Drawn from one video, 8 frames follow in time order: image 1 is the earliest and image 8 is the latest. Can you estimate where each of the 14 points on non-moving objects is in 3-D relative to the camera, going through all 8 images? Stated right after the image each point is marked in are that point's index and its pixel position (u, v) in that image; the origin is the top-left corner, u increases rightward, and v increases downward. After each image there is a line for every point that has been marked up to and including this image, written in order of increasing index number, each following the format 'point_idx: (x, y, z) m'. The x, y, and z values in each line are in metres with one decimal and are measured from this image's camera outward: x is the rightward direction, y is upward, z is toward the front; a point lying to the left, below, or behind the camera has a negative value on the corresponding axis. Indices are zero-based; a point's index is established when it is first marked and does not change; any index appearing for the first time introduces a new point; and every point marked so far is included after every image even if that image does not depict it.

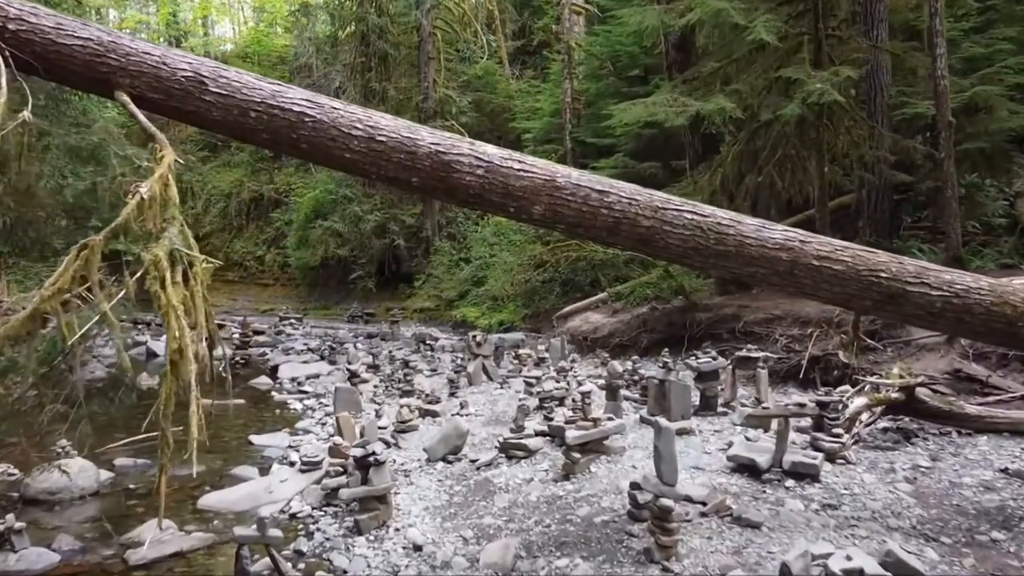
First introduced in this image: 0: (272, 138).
0: (-1.0, +0.6, +3.1) m
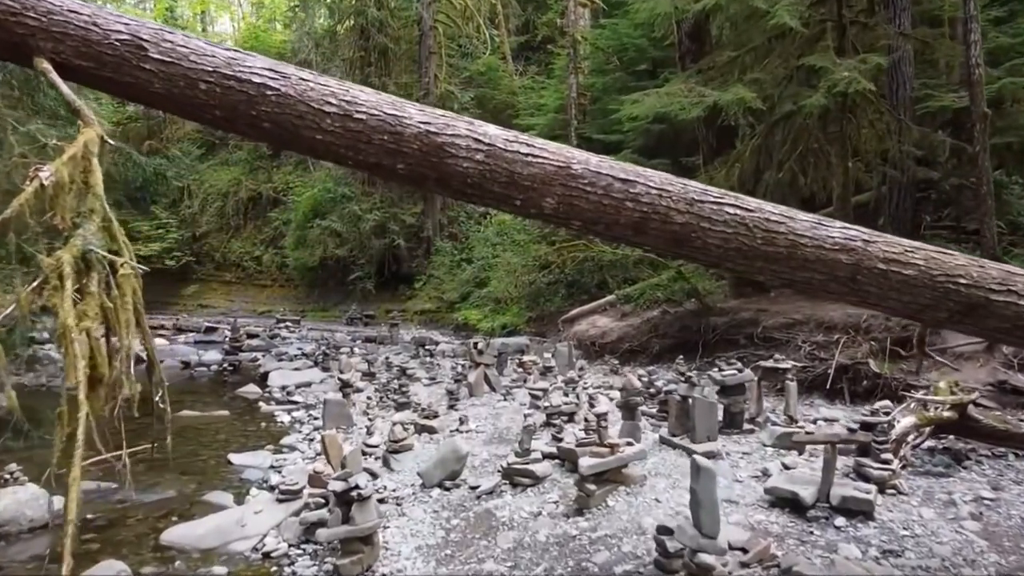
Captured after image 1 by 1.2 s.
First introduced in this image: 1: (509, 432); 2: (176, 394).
0: (-1.0, +0.6, +2.5) m
1: (0.0, -1.1, +5.4) m
2: (-3.9, -1.2, +8.3) m
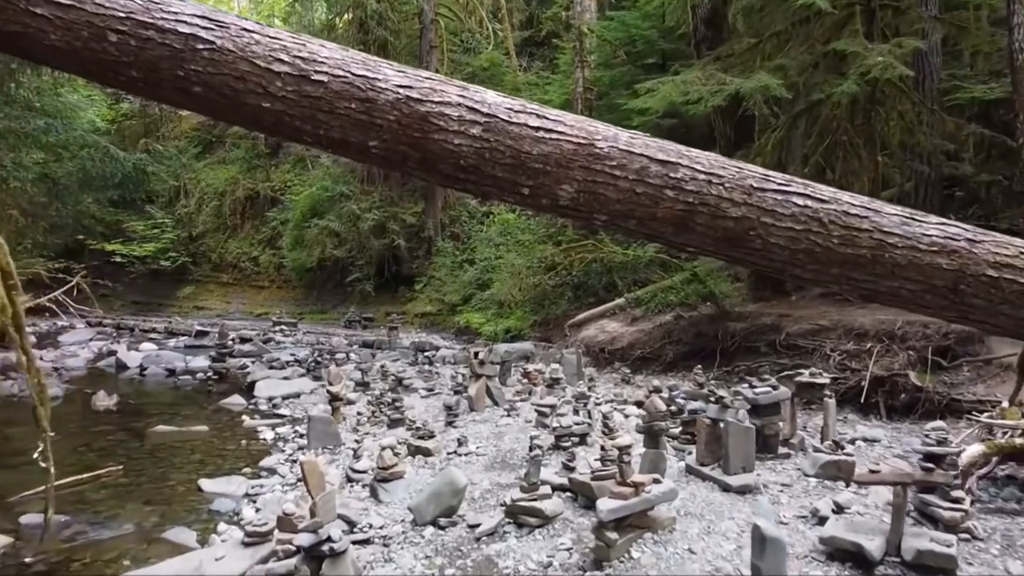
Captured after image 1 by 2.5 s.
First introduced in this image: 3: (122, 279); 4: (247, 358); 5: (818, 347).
0: (-1.0, +0.6, +1.9) m
1: (0.0, -1.1, +4.8) m
2: (-3.8, -1.3, +7.7) m
3: (-9.6, +0.2, +17.9) m
4: (-4.0, -1.1, +10.8) m
5: (+3.2, -0.6, +7.5) m
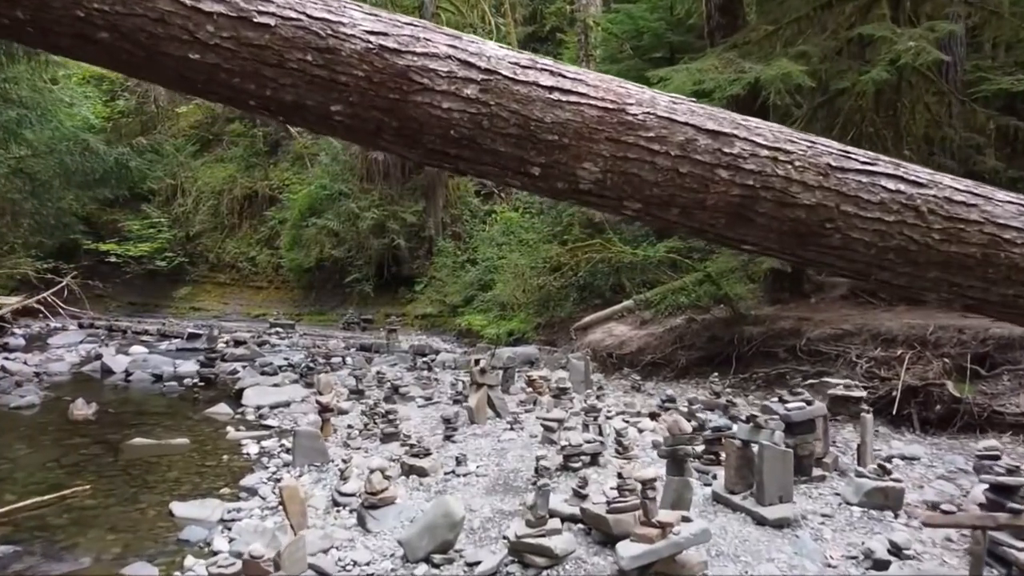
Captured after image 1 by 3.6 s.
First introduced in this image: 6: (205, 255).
0: (-1.0, +0.6, +1.5) m
1: (0.0, -1.2, +4.4) m
2: (-3.8, -1.3, +7.3) m
3: (-9.5, +0.2, +17.5) m
4: (-3.9, -1.1, +10.4) m
5: (+3.2, -0.6, +7.0) m
6: (-7.4, +0.8, +17.5) m
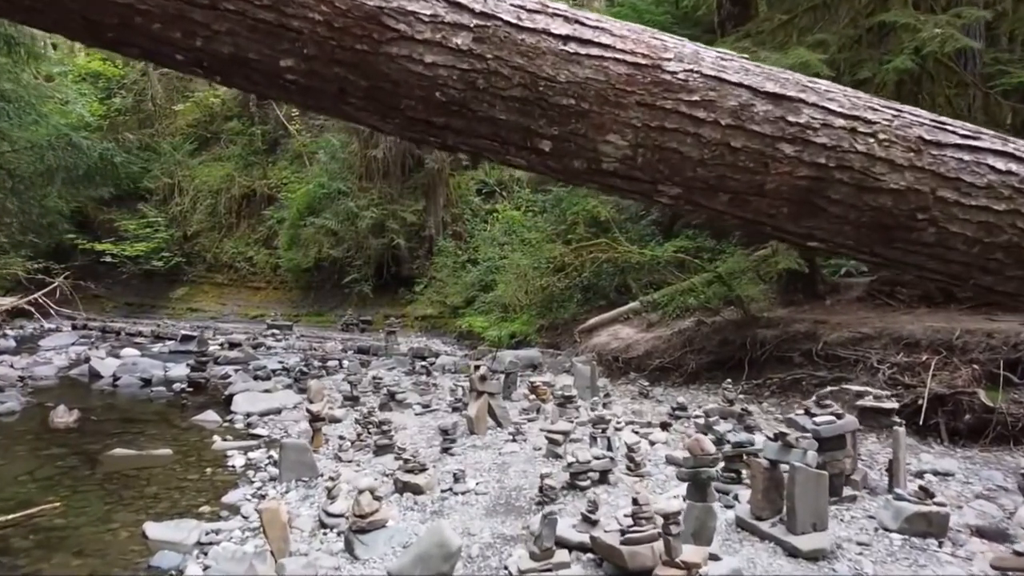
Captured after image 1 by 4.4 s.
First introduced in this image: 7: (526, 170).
0: (-1.0, +0.5, +1.1) m
1: (0.0, -1.2, +4.0) m
2: (-3.8, -1.3, +6.9) m
3: (-9.5, +0.2, +17.2) m
4: (-3.9, -1.1, +10.0) m
5: (+3.2, -0.7, +6.6) m
6: (-7.4, +0.8, +17.2) m
7: (0.0, +0.2, +1.3) m
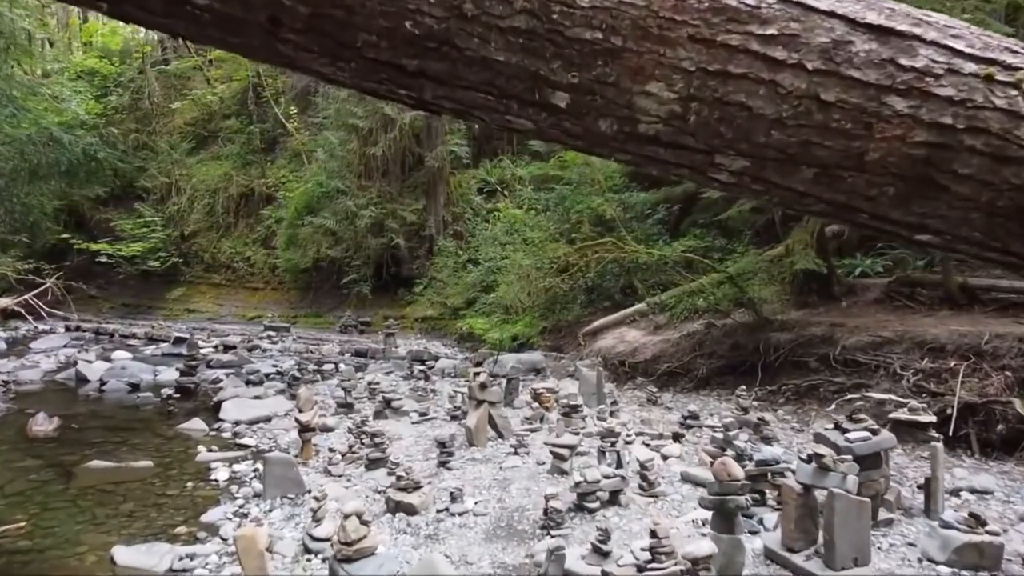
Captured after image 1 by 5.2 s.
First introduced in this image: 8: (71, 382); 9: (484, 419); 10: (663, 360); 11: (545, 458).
0: (-1.0, +0.5, +0.8) m
1: (+0.1, -1.2, +3.7) m
2: (-3.8, -1.3, +6.6) m
3: (-9.5, +0.2, +16.8) m
4: (-3.9, -1.1, +9.7) m
5: (+3.2, -0.7, +6.3) m
6: (-7.3, +0.8, +16.8) m
7: (0.0, +0.2, +1.0) m
8: (-5.6, -1.2, +9.2) m
9: (-0.2, -0.9, +5.2) m
10: (+1.7, -0.8, +7.9) m
11: (+0.2, -1.1, +4.6) m
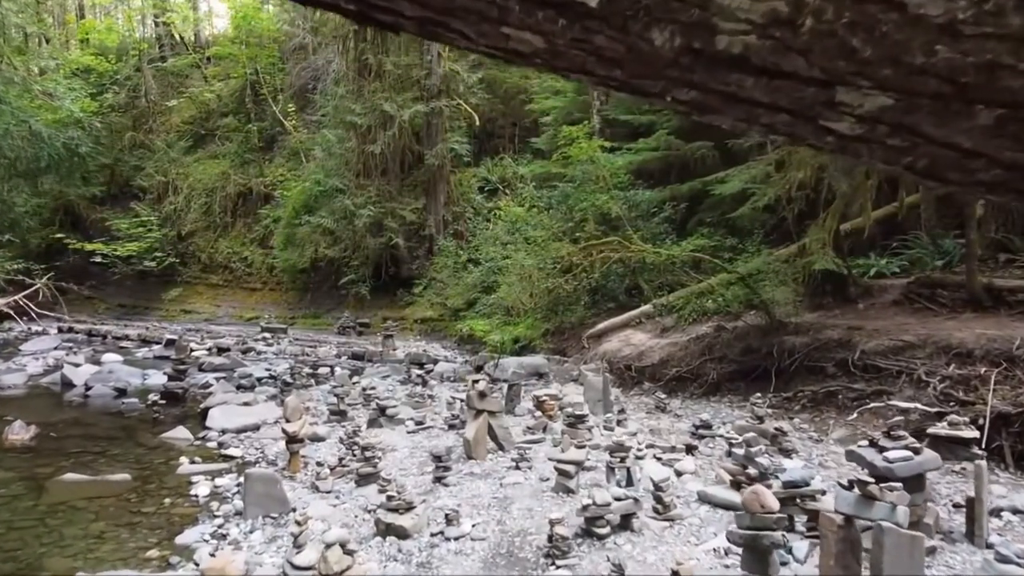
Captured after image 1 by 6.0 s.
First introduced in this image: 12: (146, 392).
0: (-1.0, +0.5, +0.5) m
1: (+0.1, -1.2, +3.3) m
2: (-3.8, -1.3, +6.3) m
3: (-9.4, +0.2, +16.5) m
4: (-3.9, -1.1, +9.4) m
5: (+3.3, -0.7, +5.9) m
6: (-7.3, +0.8, +16.5) m
7: (0.0, +0.2, +0.6) m
8: (-5.6, -1.2, +8.9) m
9: (-0.2, -1.0, +4.8) m
10: (+1.7, -0.8, +7.6) m
11: (+0.2, -1.1, +4.2) m
12: (-4.2, -1.2, +8.3) m
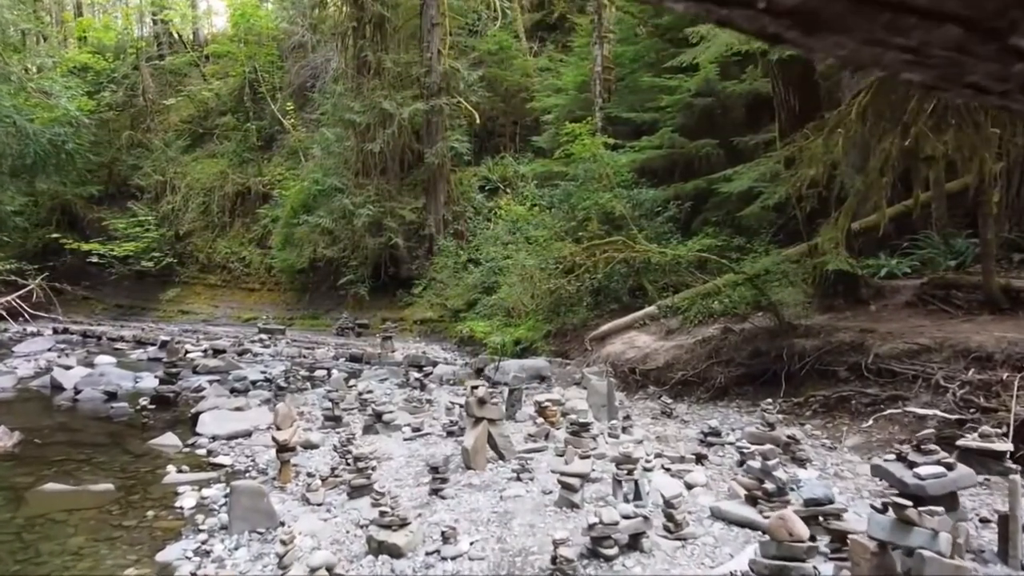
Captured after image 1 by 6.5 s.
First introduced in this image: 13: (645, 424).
0: (-1.0, +0.5, +0.2) m
1: (+0.1, -1.2, +3.1) m
2: (-3.8, -1.3, +6.1) m
3: (-9.4, +0.2, +16.3) m
4: (-3.9, -1.1, +9.2) m
5: (+3.3, -0.7, +5.7) m
6: (-7.3, +0.7, +16.3) m
7: (0.0, +0.2, +0.4) m
8: (-5.6, -1.2, +8.6) m
9: (-0.2, -1.0, +4.6) m
10: (+1.7, -0.8, +7.3) m
11: (+0.2, -1.1, +4.0) m
12: (-4.2, -1.2, +8.0) m
13: (+1.1, -1.1, +5.9) m
